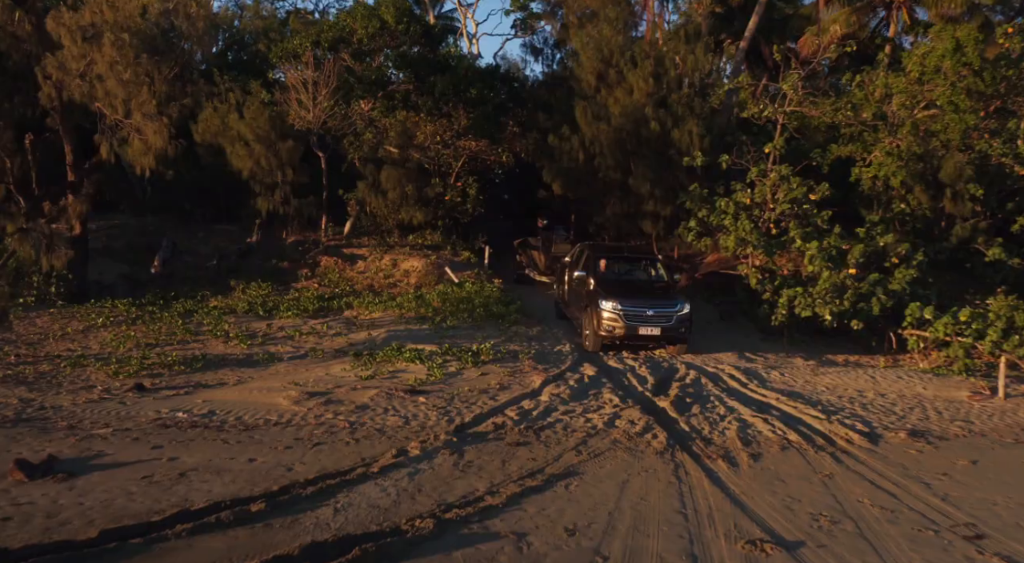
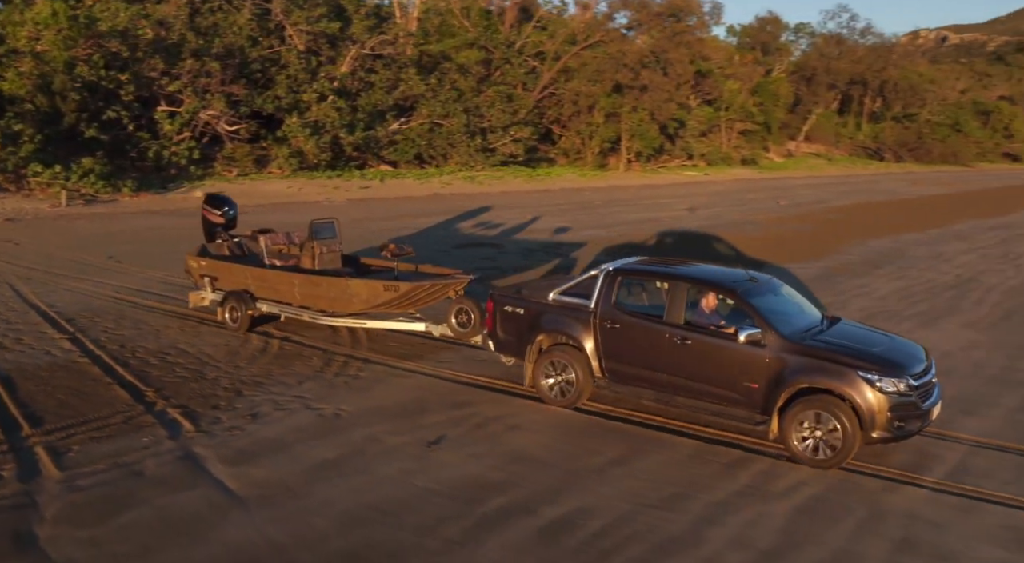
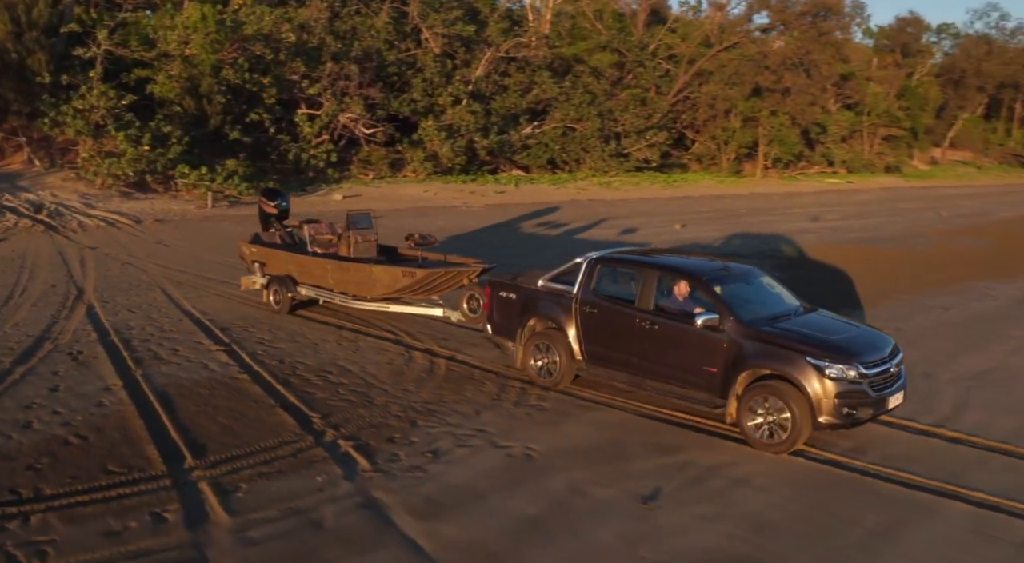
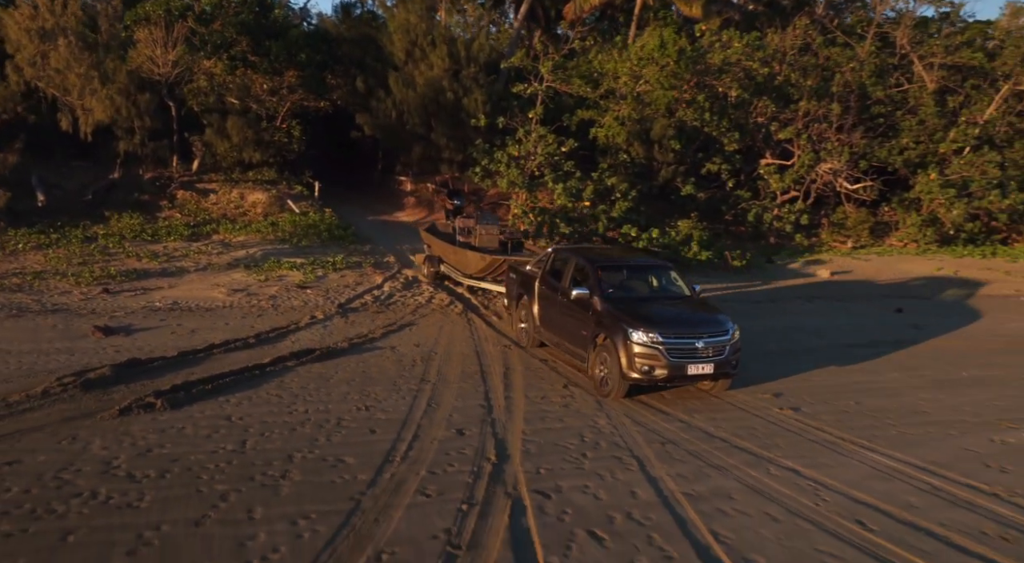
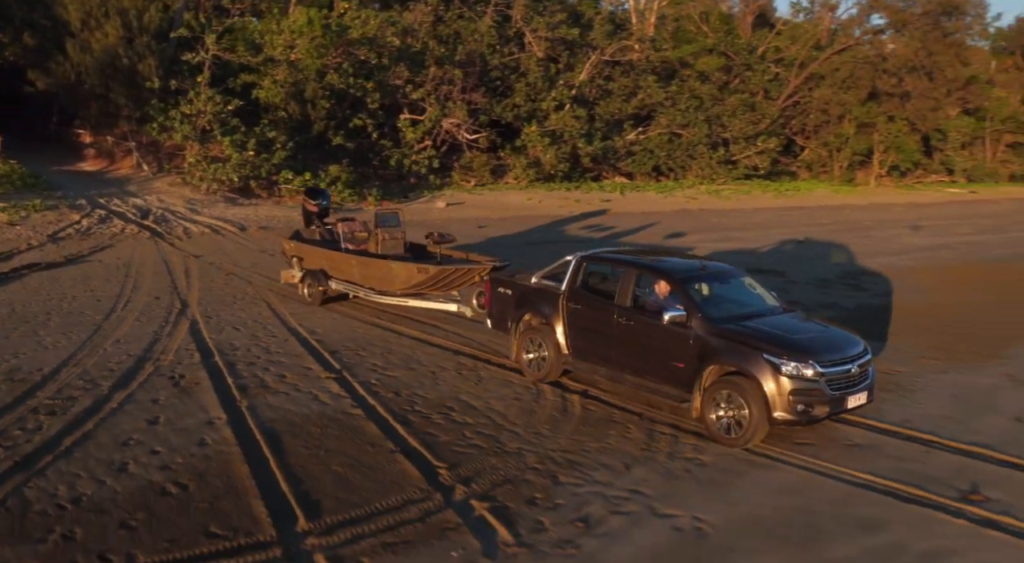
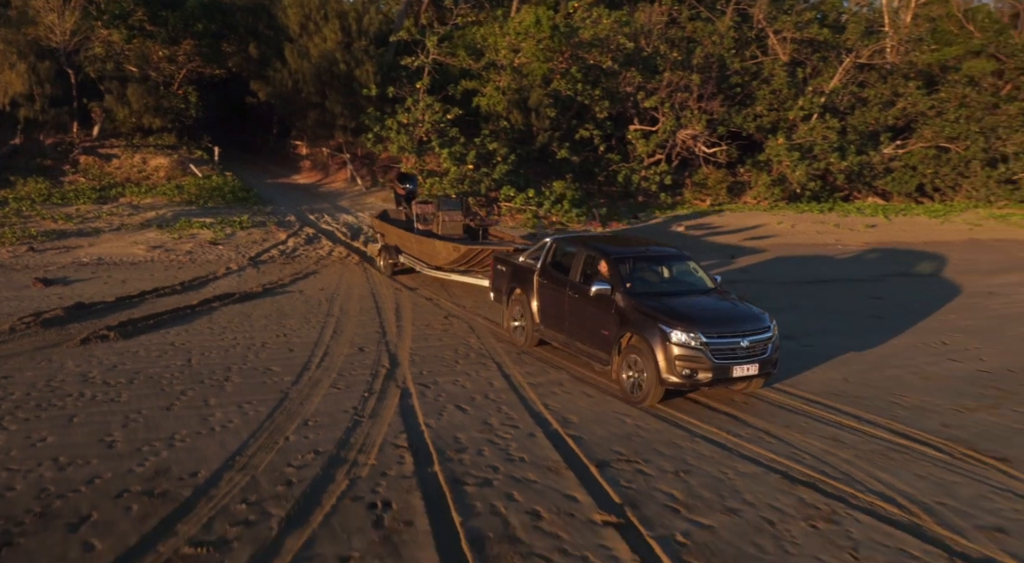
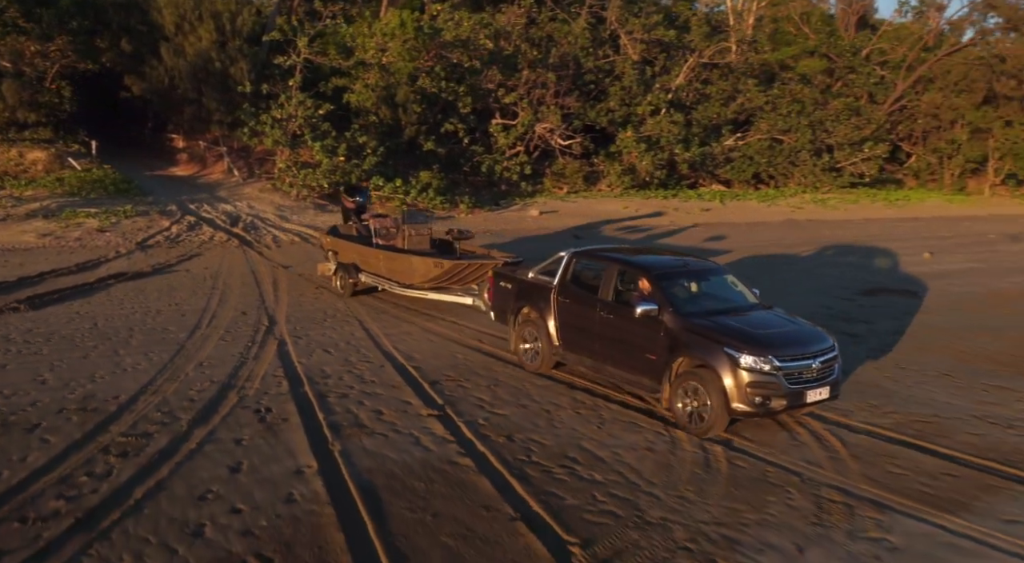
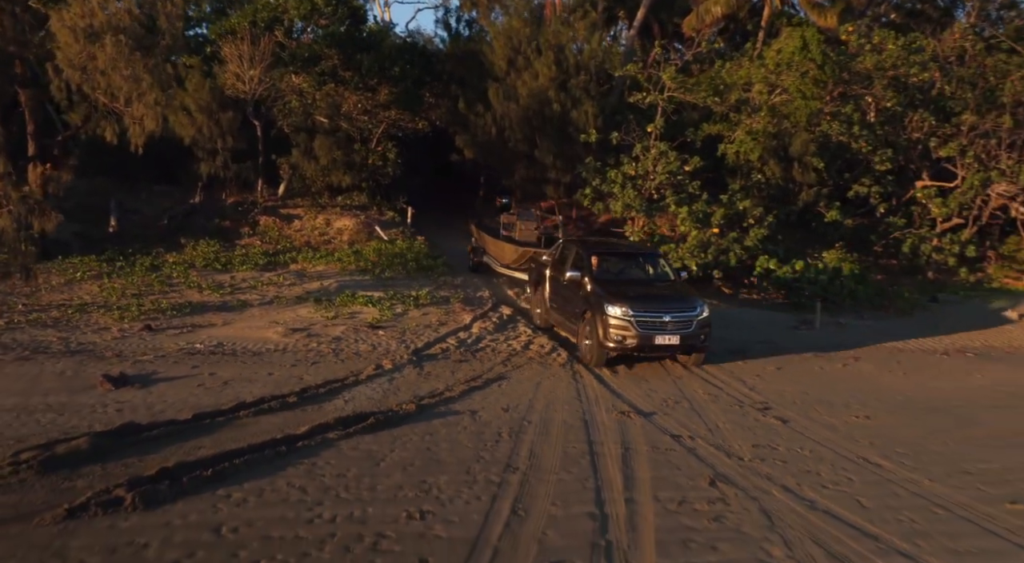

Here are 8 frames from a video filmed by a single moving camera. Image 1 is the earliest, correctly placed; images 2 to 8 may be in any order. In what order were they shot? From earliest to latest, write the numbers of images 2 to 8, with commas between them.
8, 4, 6, 7, 5, 3, 2
